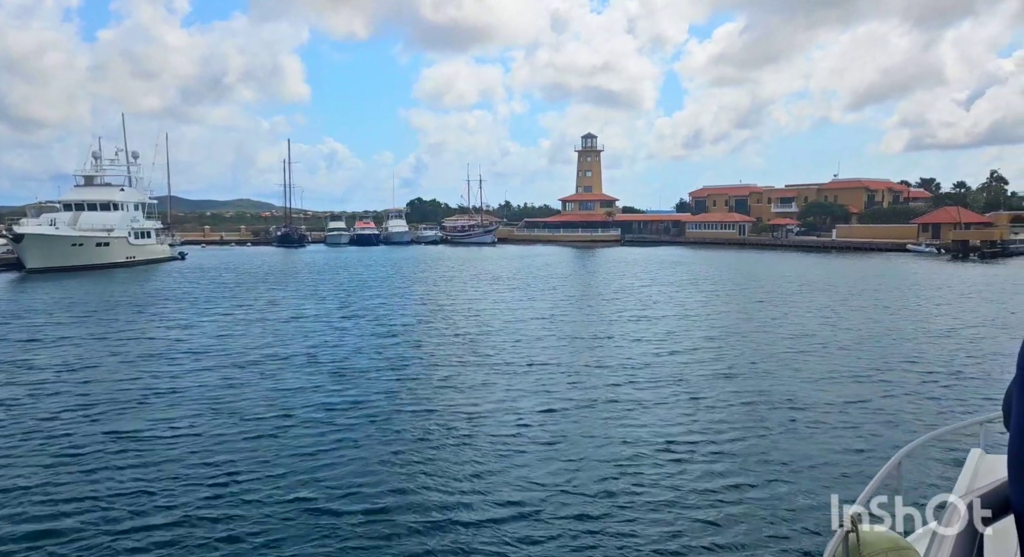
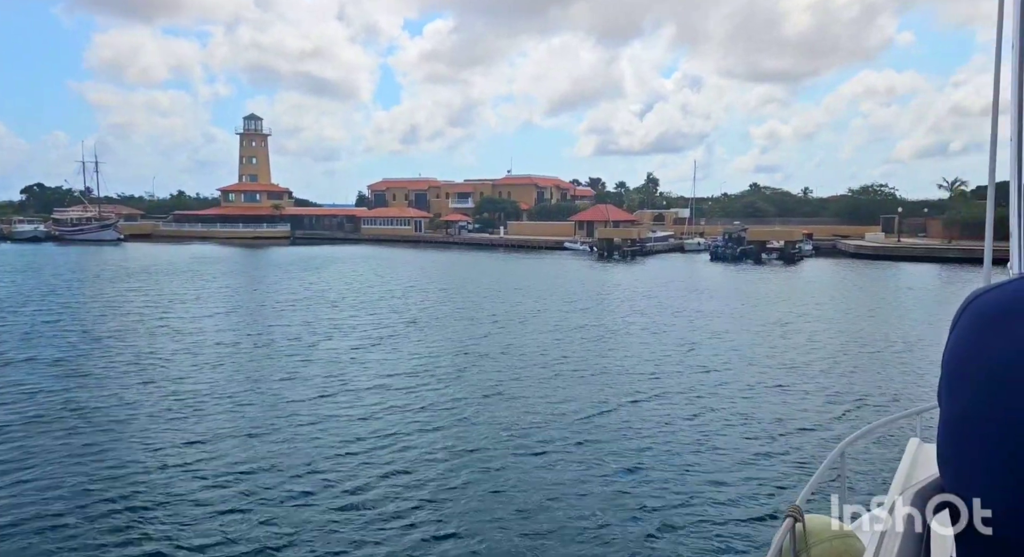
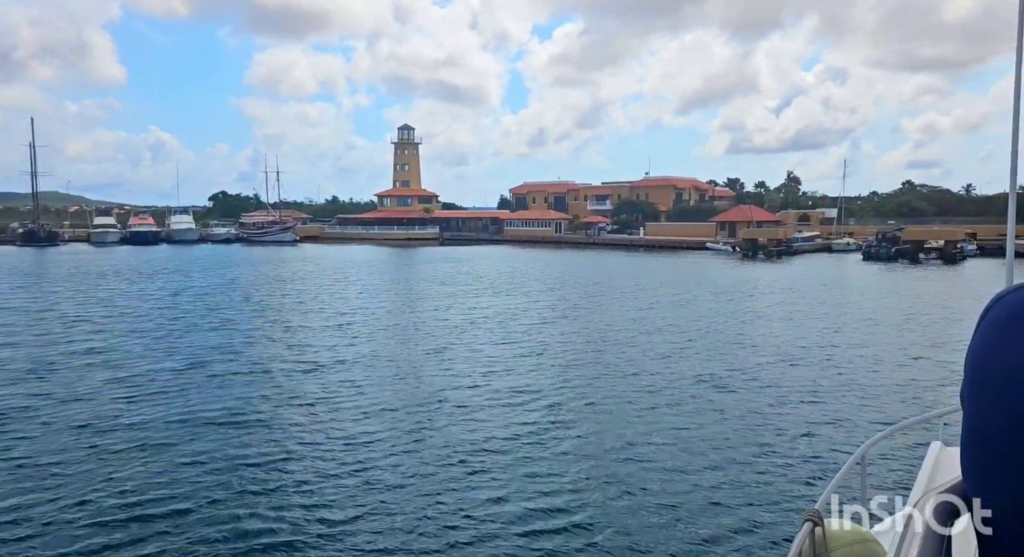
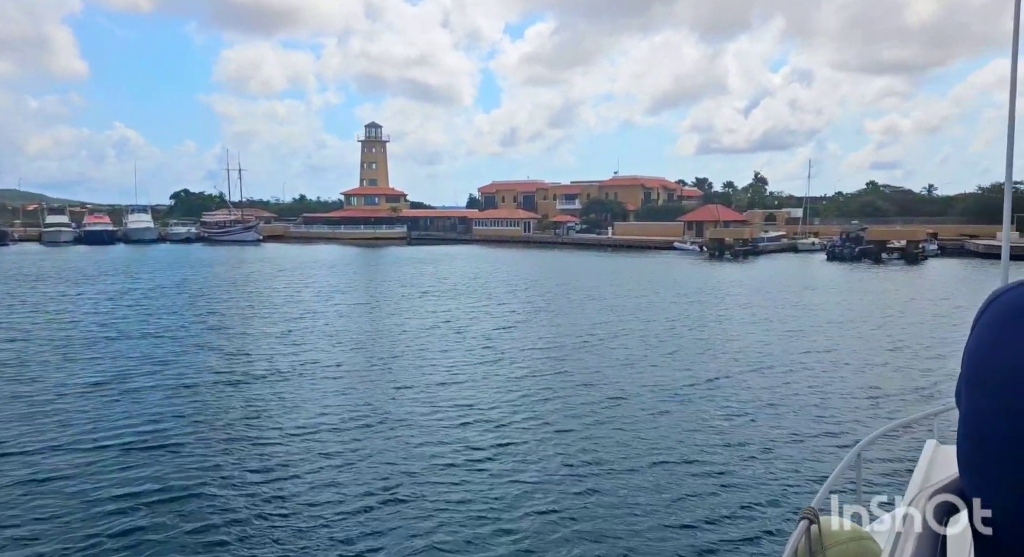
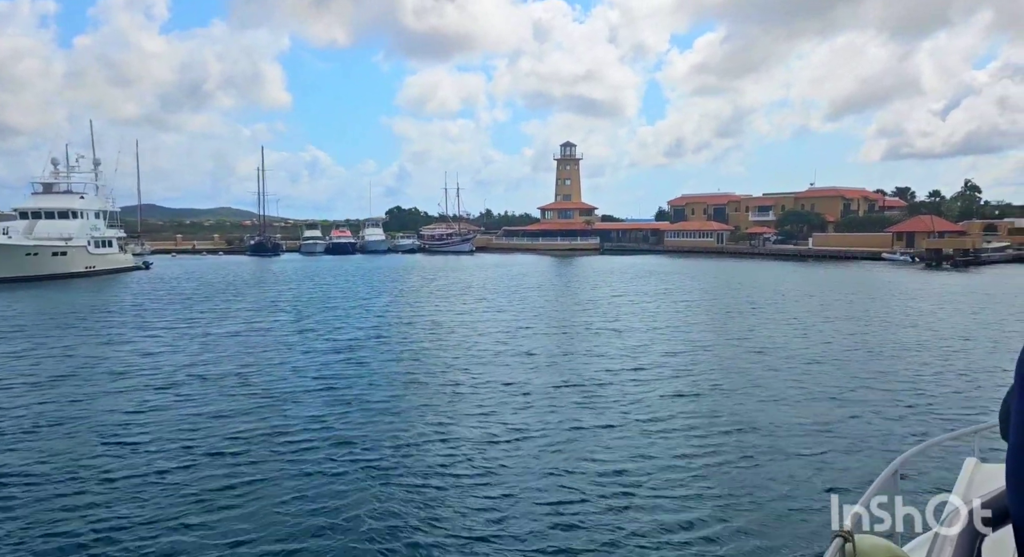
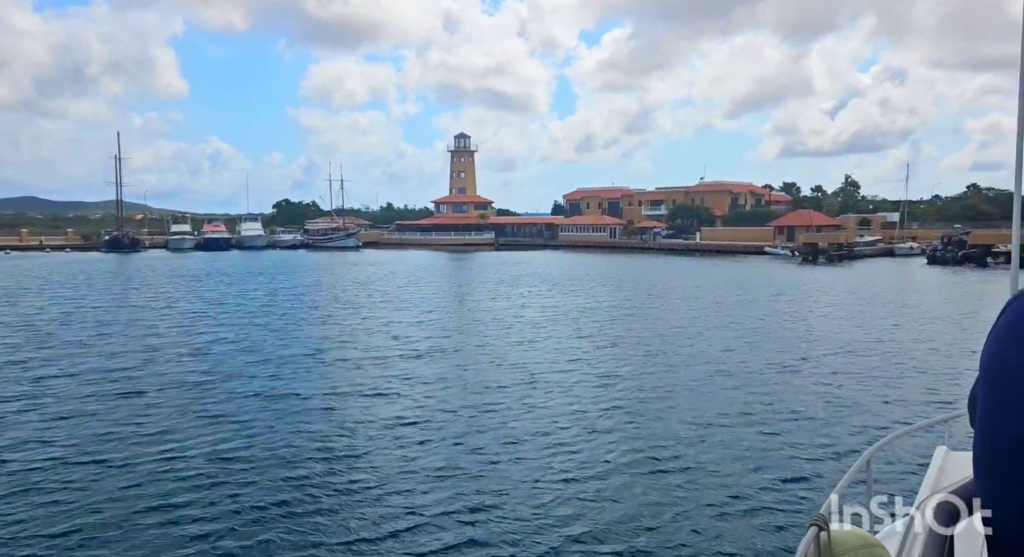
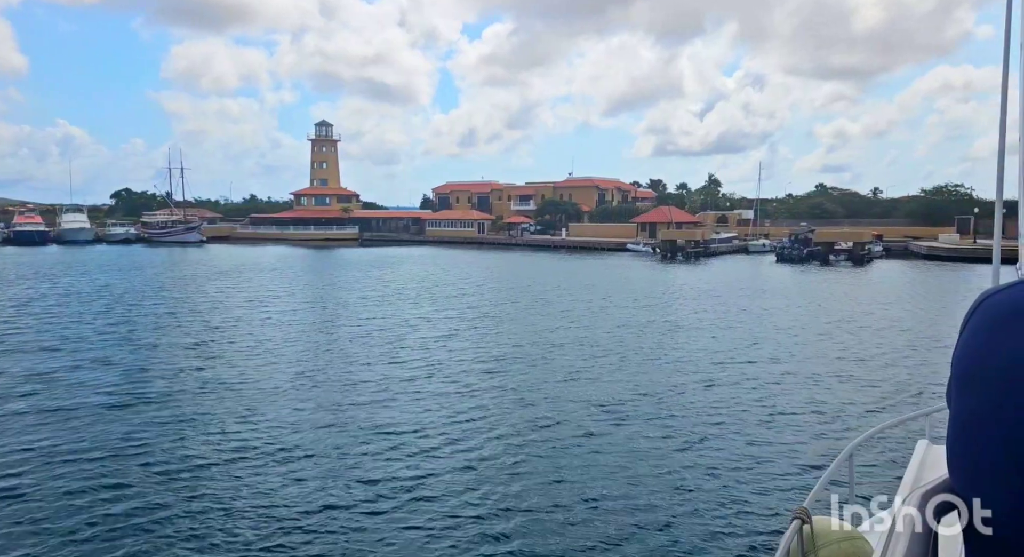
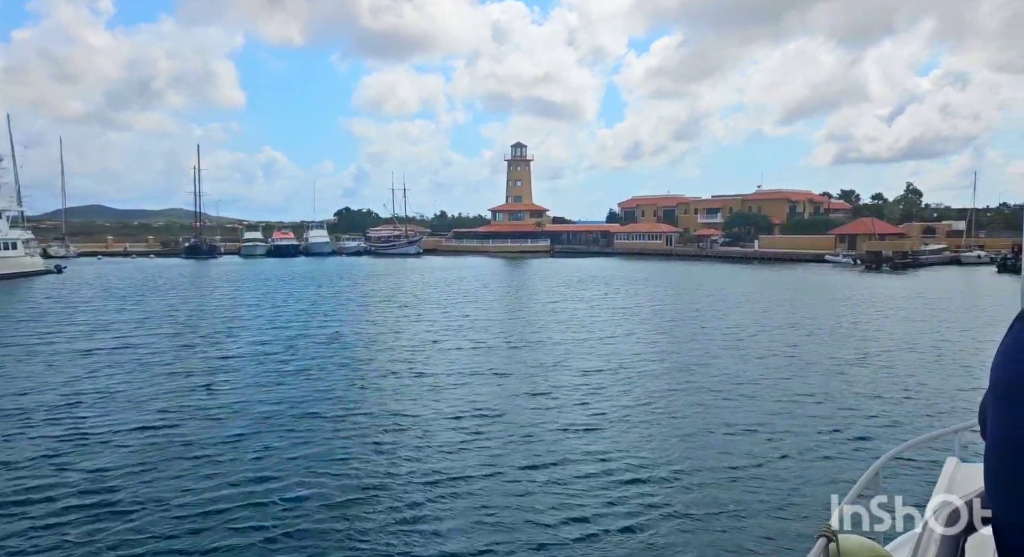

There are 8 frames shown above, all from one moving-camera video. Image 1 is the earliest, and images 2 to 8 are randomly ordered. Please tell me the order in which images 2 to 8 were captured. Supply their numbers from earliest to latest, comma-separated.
5, 8, 6, 3, 4, 7, 2
